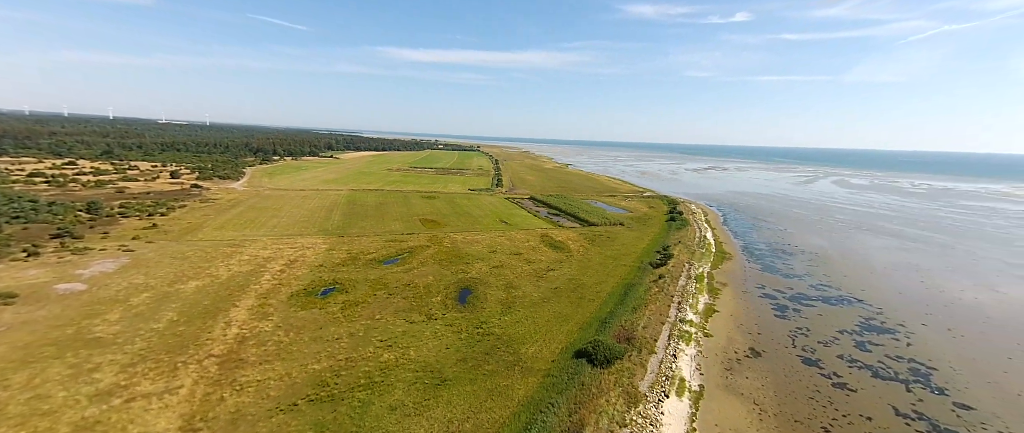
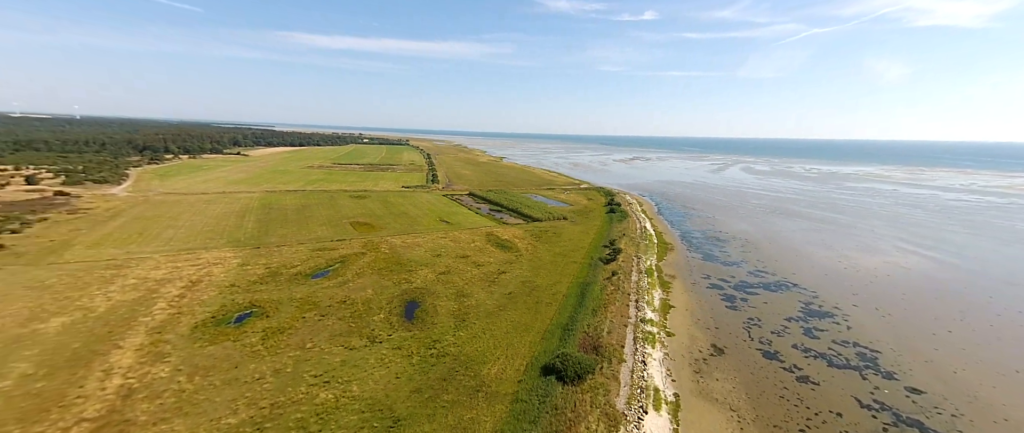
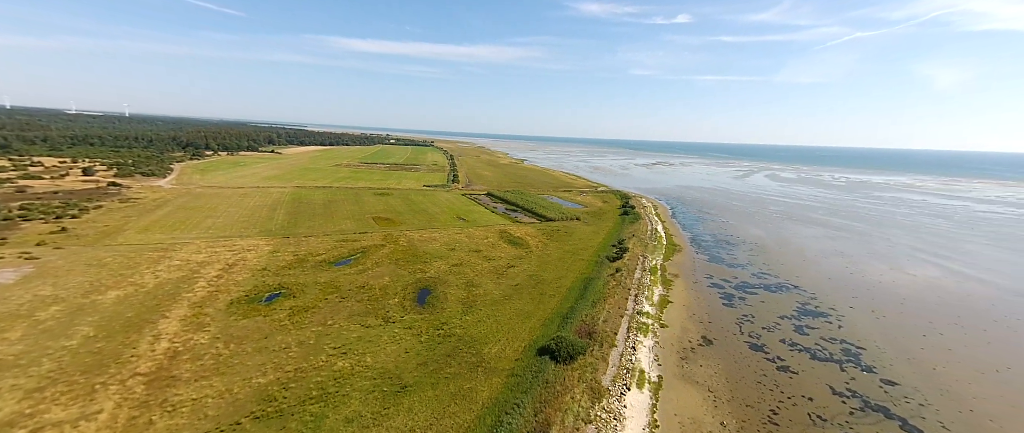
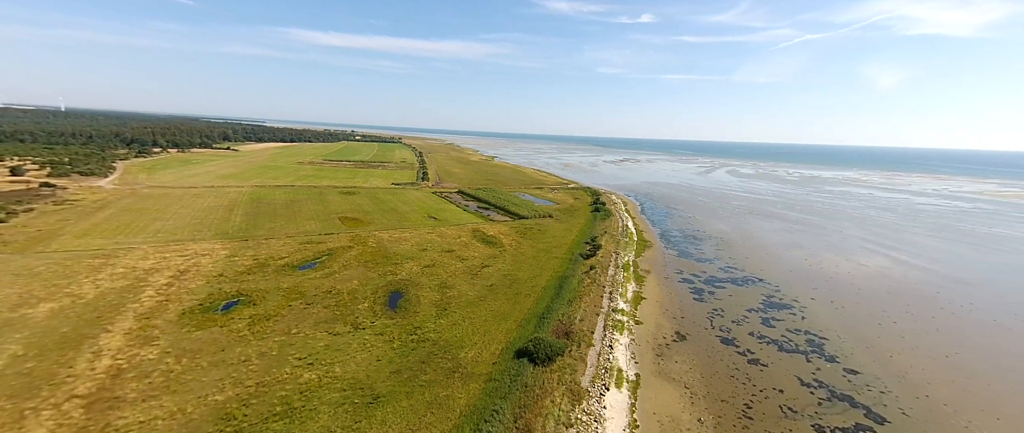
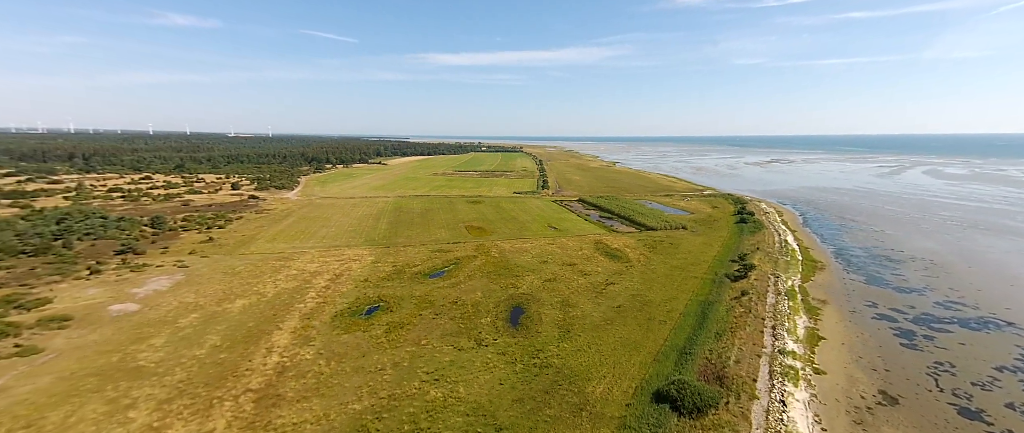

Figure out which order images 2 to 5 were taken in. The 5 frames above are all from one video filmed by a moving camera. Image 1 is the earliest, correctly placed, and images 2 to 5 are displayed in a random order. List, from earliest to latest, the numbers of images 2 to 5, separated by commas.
3, 4, 2, 5
